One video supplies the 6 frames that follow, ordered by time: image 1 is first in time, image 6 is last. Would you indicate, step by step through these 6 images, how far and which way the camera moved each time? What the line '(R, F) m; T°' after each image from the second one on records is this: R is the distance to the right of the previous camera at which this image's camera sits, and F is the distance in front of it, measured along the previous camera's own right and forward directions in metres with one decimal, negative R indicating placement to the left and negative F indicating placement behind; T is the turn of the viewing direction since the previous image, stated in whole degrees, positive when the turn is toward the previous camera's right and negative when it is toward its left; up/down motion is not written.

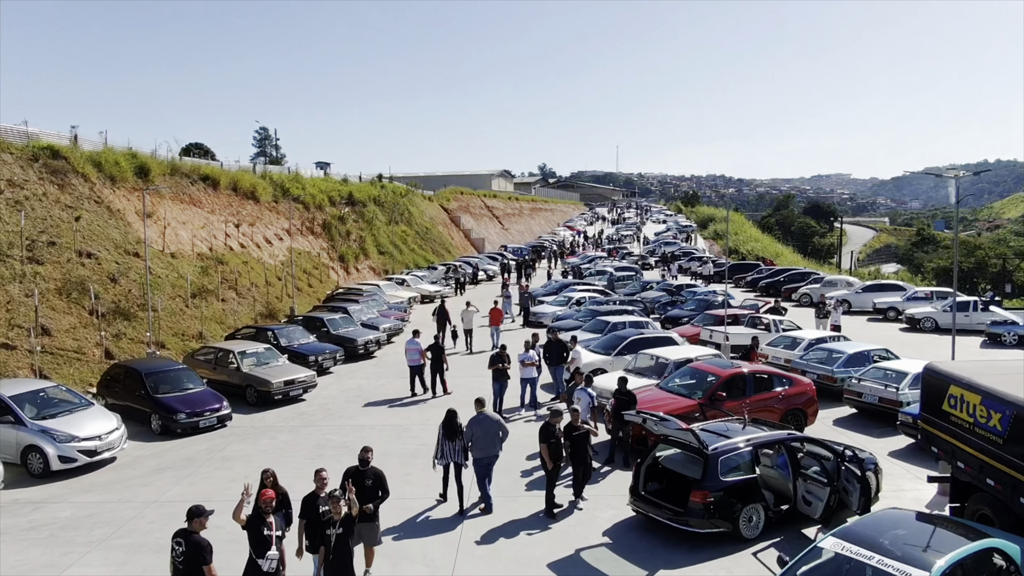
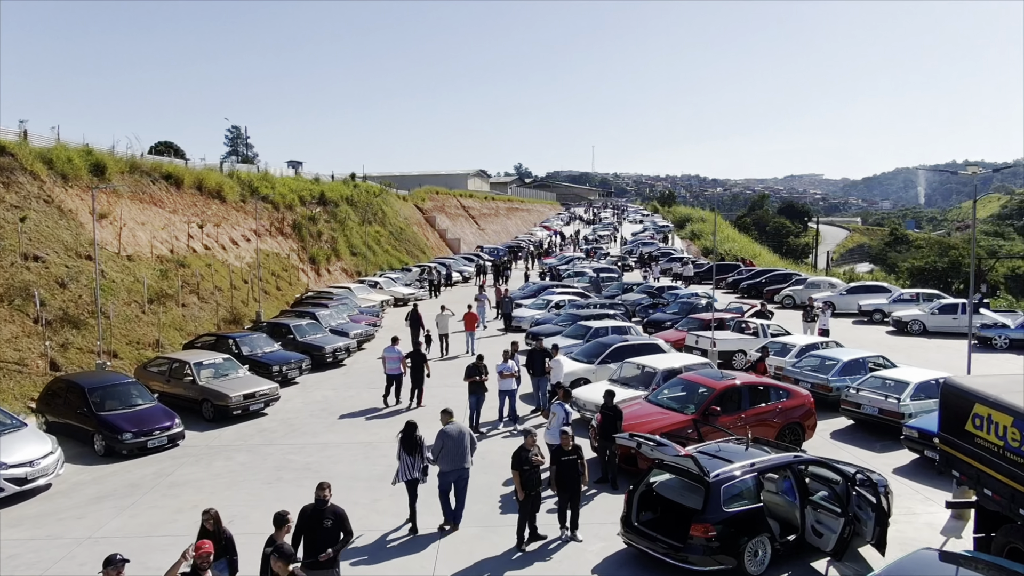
(0.0, +1.0) m; +2°
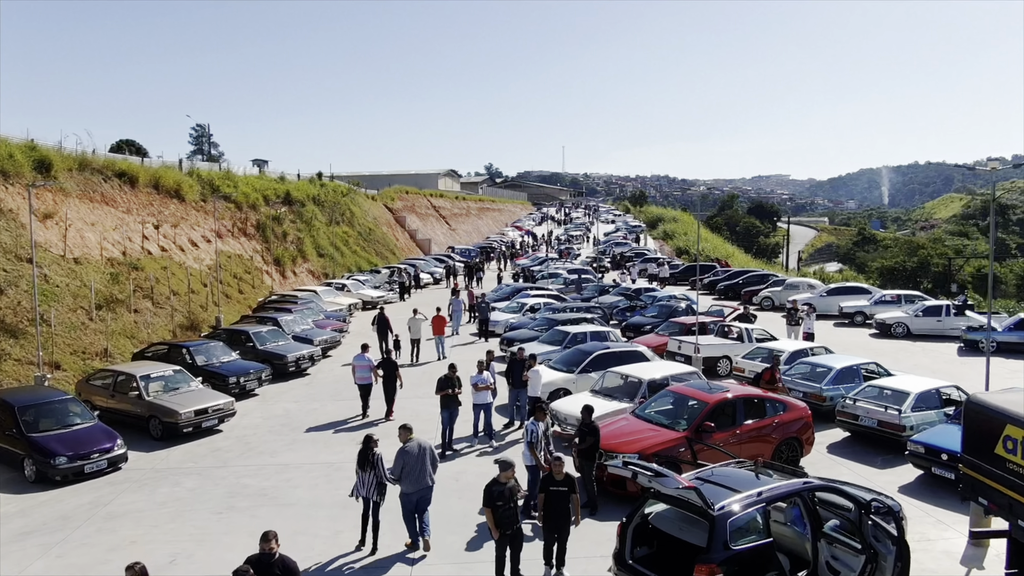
(-0.1, +1.1) m; +2°
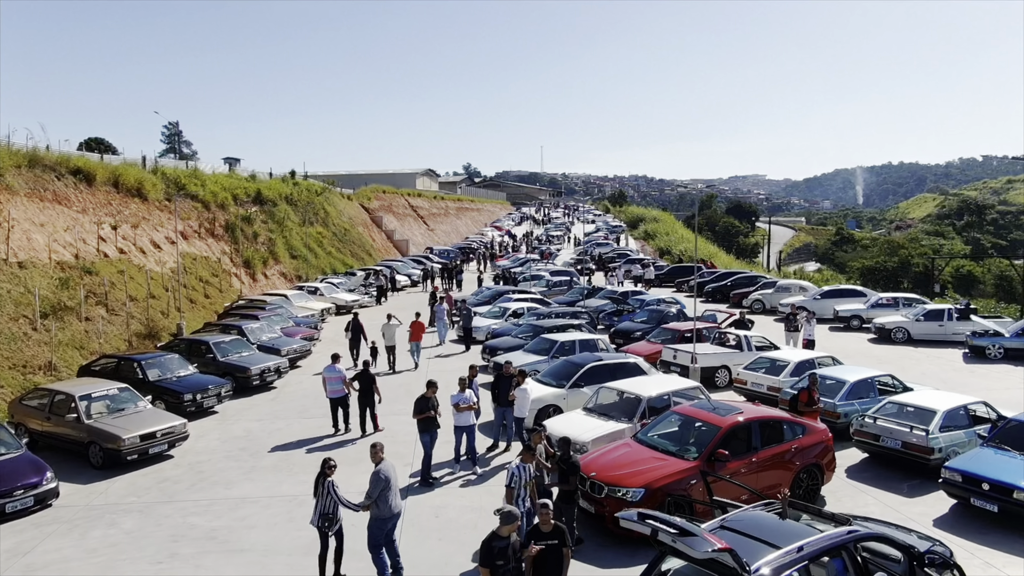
(-0.1, +1.4) m; +2°
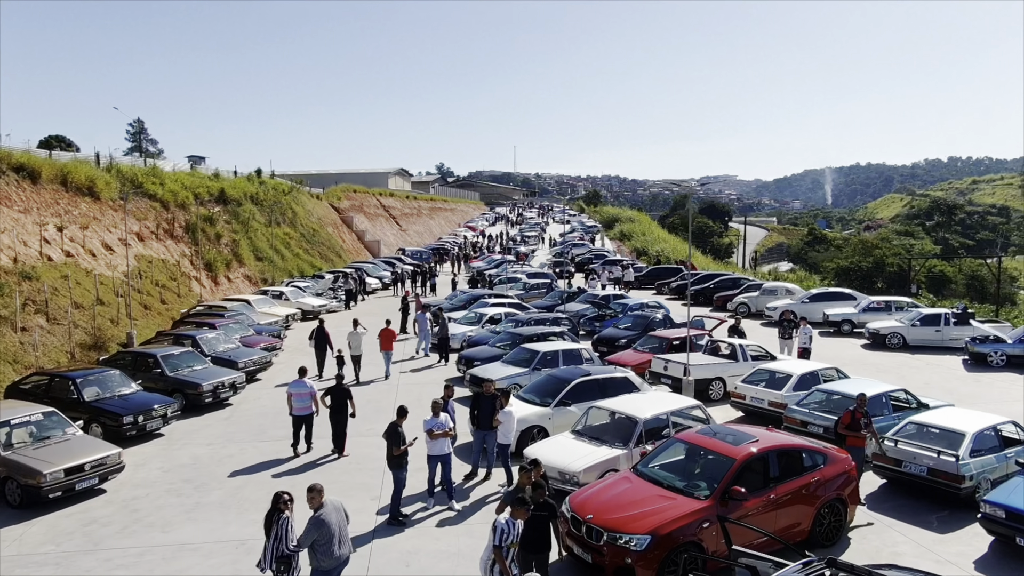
(-0.1, +1.4) m; +2°
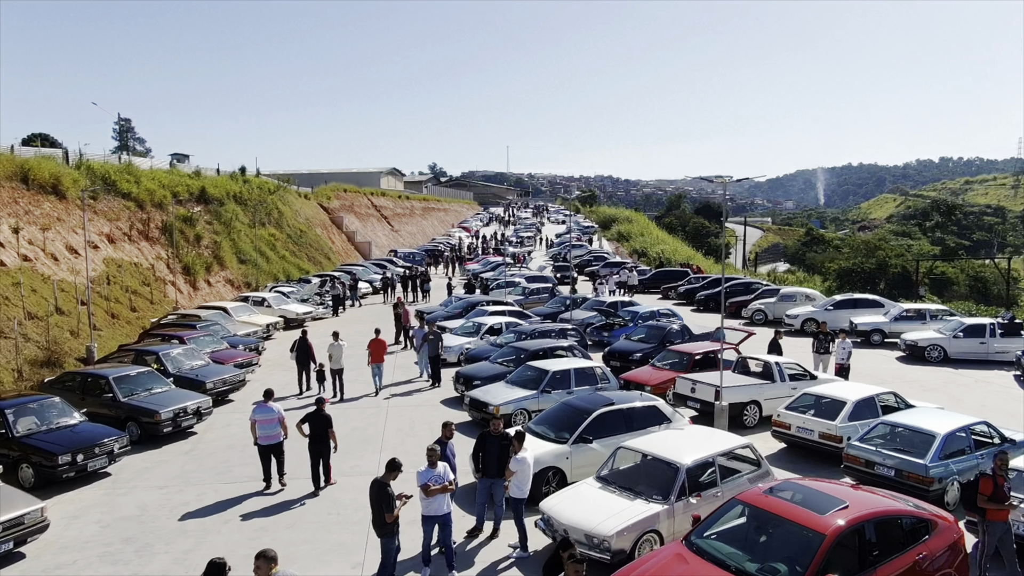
(-0.2, +2.1) m; +1°
